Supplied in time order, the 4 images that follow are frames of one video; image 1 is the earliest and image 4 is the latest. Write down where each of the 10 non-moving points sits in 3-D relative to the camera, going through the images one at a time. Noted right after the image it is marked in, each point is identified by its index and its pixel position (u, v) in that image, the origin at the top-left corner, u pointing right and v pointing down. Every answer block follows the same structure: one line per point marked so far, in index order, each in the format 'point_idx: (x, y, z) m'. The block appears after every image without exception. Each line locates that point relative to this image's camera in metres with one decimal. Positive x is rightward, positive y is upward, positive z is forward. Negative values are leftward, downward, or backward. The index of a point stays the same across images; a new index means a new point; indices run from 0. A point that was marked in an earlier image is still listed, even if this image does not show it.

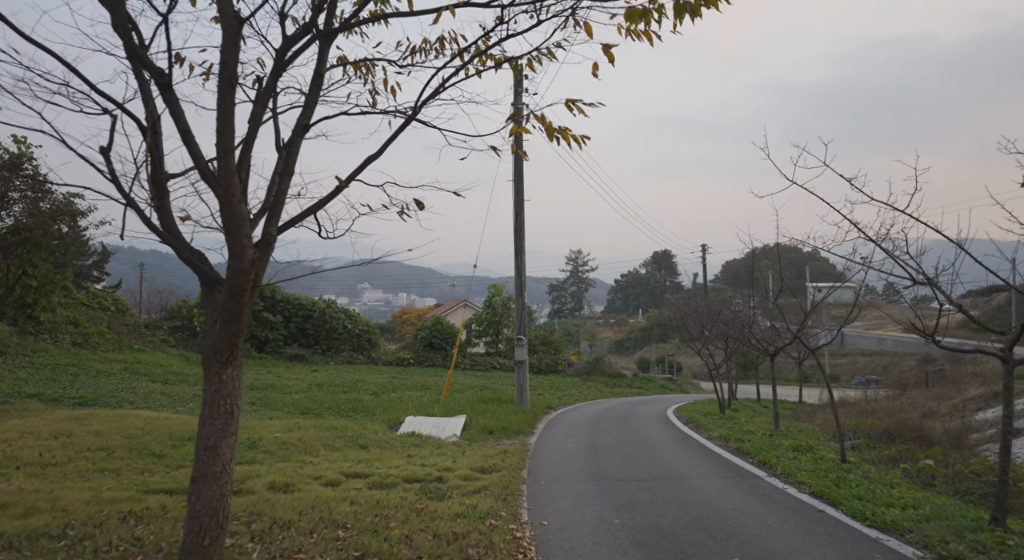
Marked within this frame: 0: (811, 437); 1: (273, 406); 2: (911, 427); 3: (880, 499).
0: (+4.5, -2.4, +12.2) m
1: (-4.7, -2.5, +15.7) m
2: (+6.3, -2.3, +12.6) m
3: (+3.1, -1.8, +6.7) m
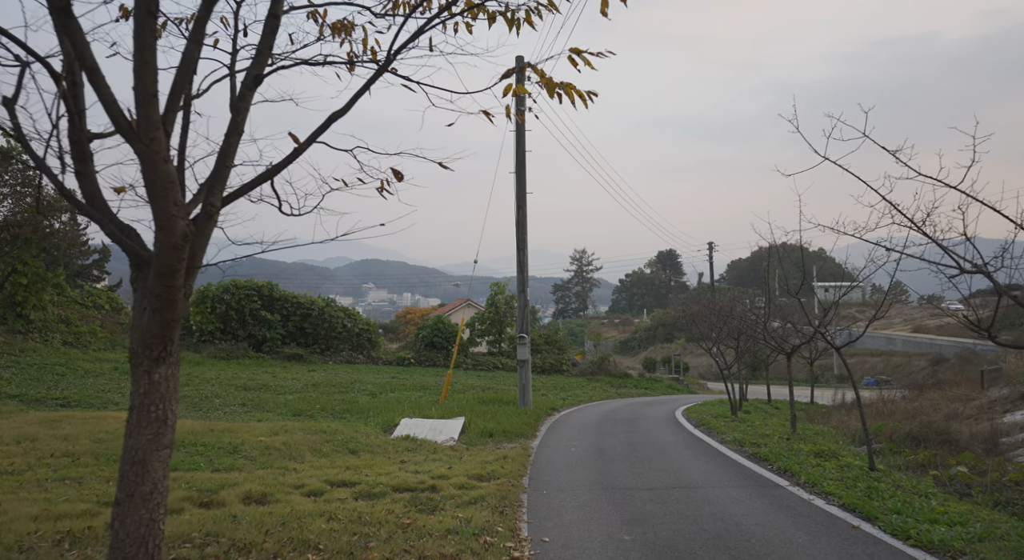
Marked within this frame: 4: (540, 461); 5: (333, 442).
0: (+4.6, -2.3, +11.5) m
1: (-4.6, -2.4, +15.0) m
2: (+6.3, -2.2, +11.9) m
3: (+3.1, -1.7, +6.0) m
4: (+0.4, -2.3, +10.1) m
5: (-2.2, -2.0, +9.9) m
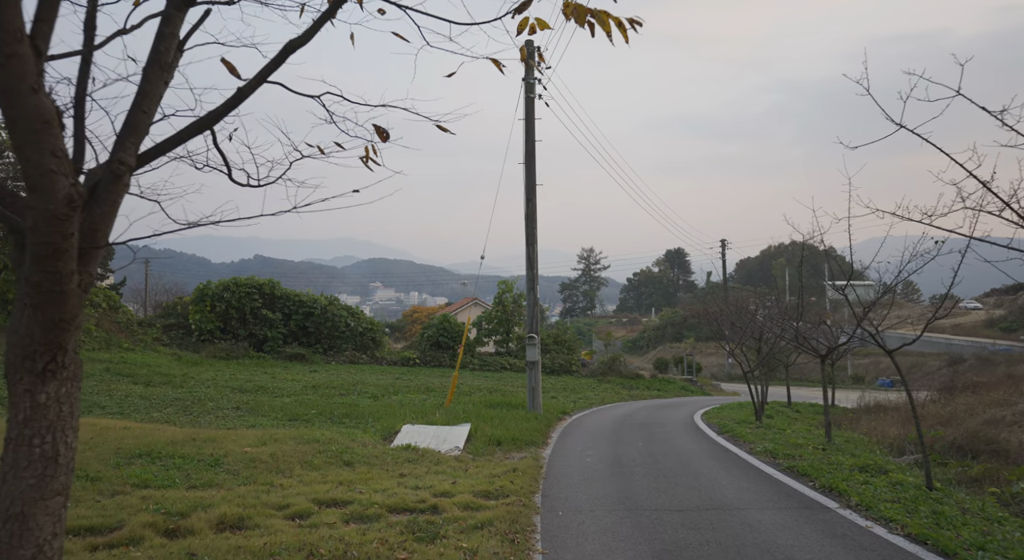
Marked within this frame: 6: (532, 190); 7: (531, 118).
0: (+4.7, -2.3, +10.6) m
1: (-4.5, -2.3, +14.2) m
2: (+6.5, -2.2, +11.0) m
3: (+3.1, -1.7, +5.1) m
4: (+0.5, -2.2, +9.3) m
5: (-2.1, -1.9, +9.0) m
6: (+0.4, +1.8, +16.0) m
7: (+0.4, +3.4, +16.7) m
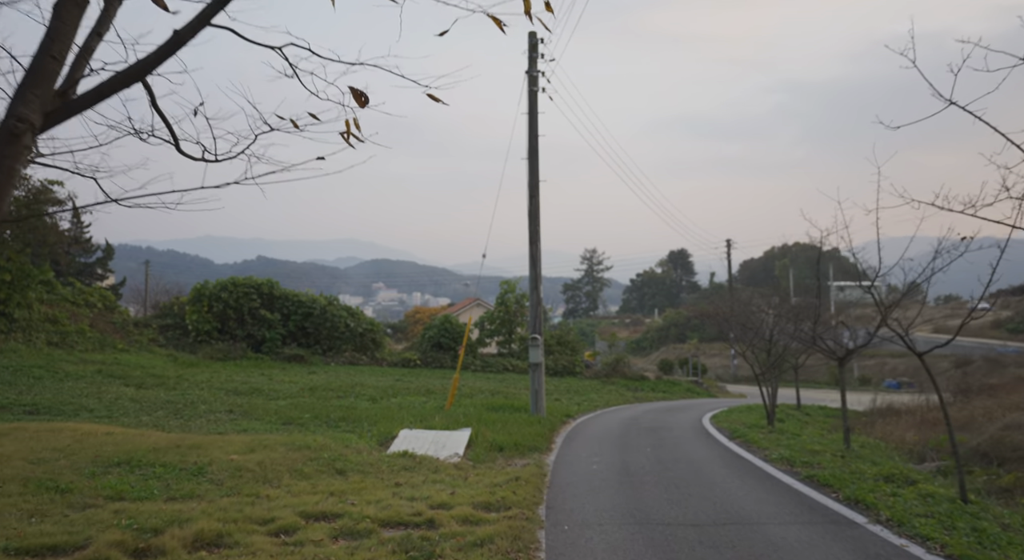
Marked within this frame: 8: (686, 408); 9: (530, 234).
0: (+4.7, -2.2, +10.1) m
1: (-4.4, -2.3, +13.7) m
2: (+6.5, -2.2, +10.5) m
3: (+3.1, -1.7, +4.6) m
4: (+0.5, -2.2, +8.8) m
5: (-2.1, -1.9, +8.5) m
6: (+0.4, +1.8, +15.6) m
7: (+0.5, +3.4, +16.2) m
8: (+4.3, -3.1, +19.6) m
9: (+0.3, +0.9, +15.4) m
